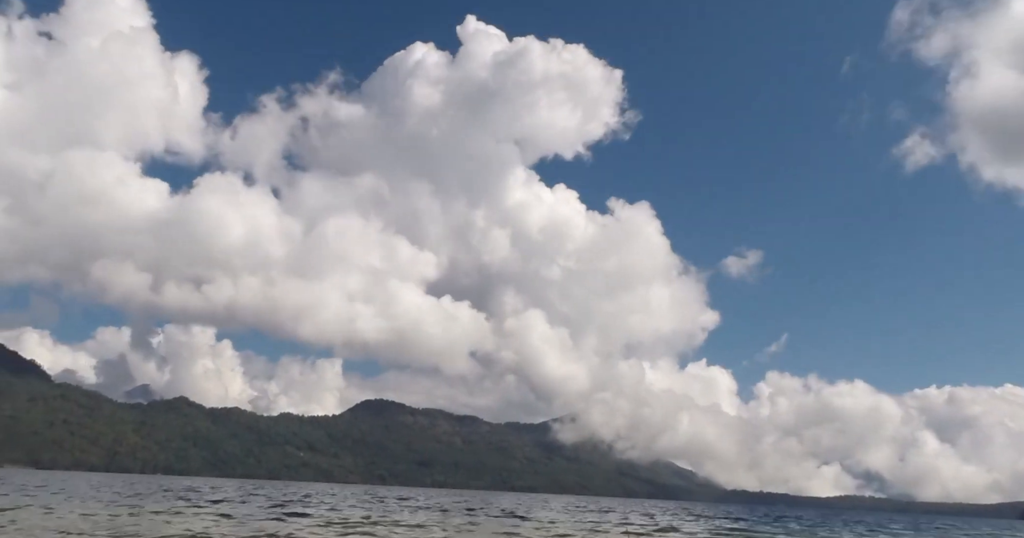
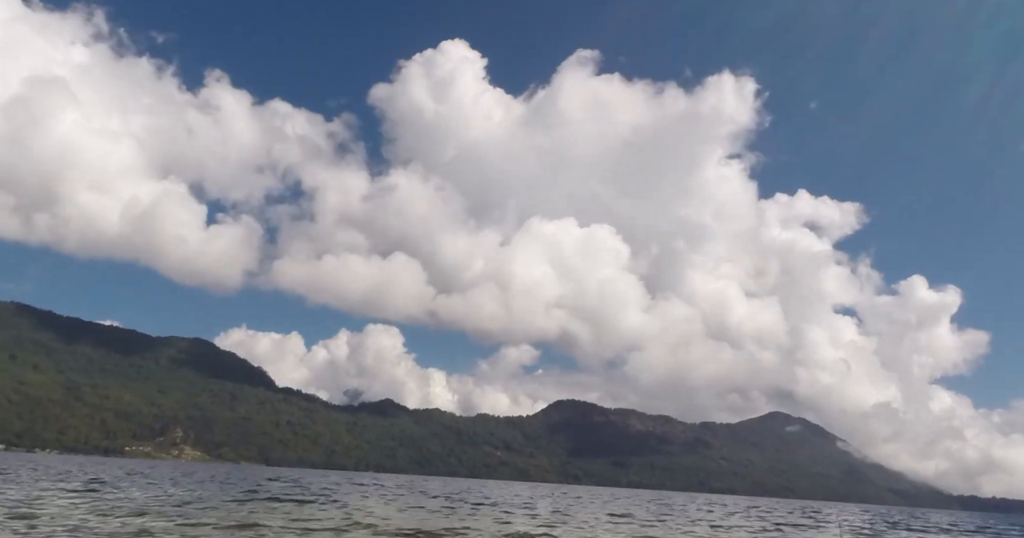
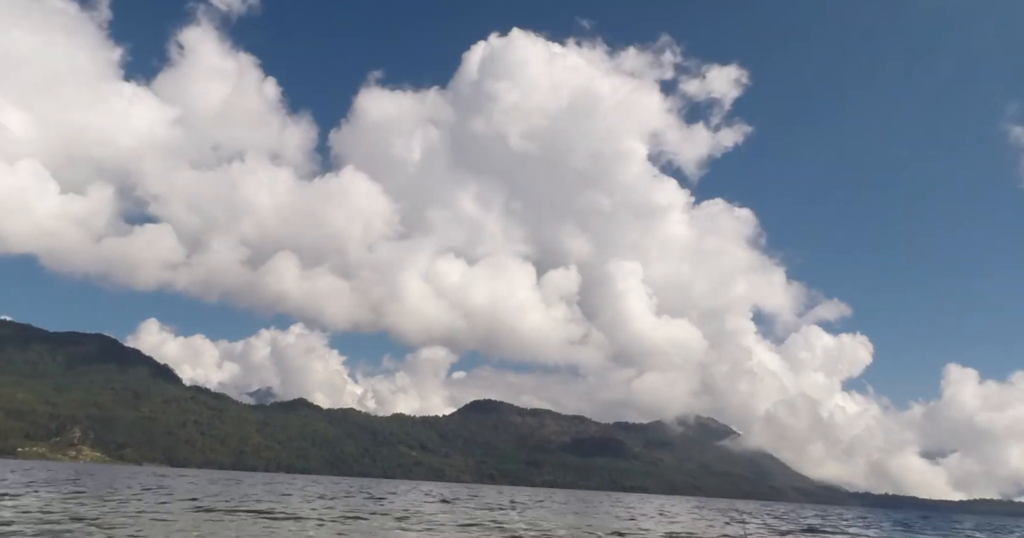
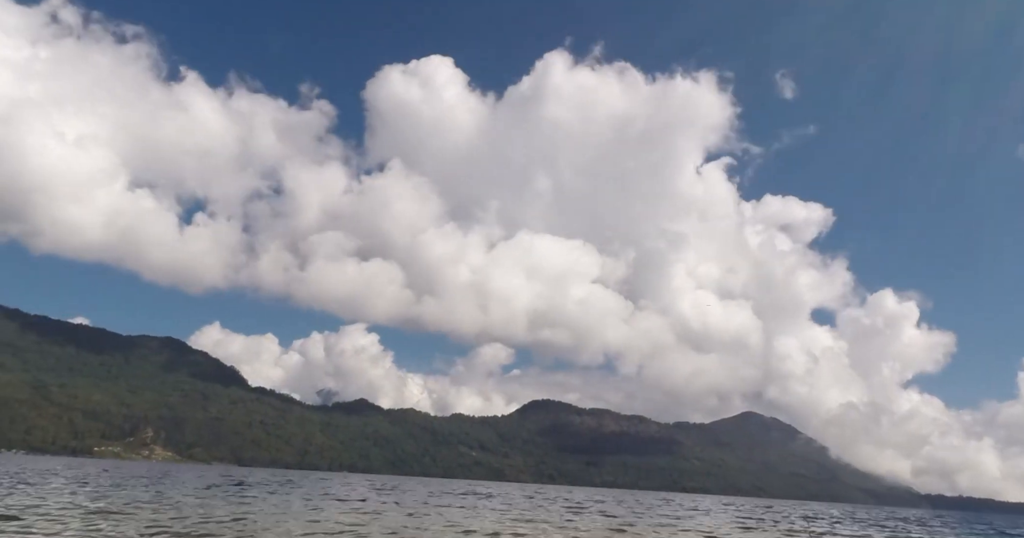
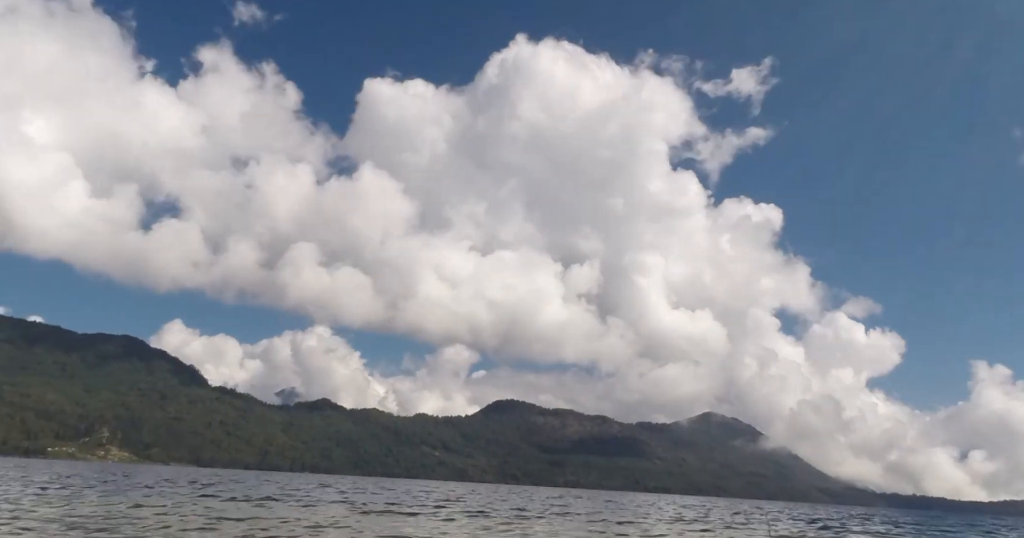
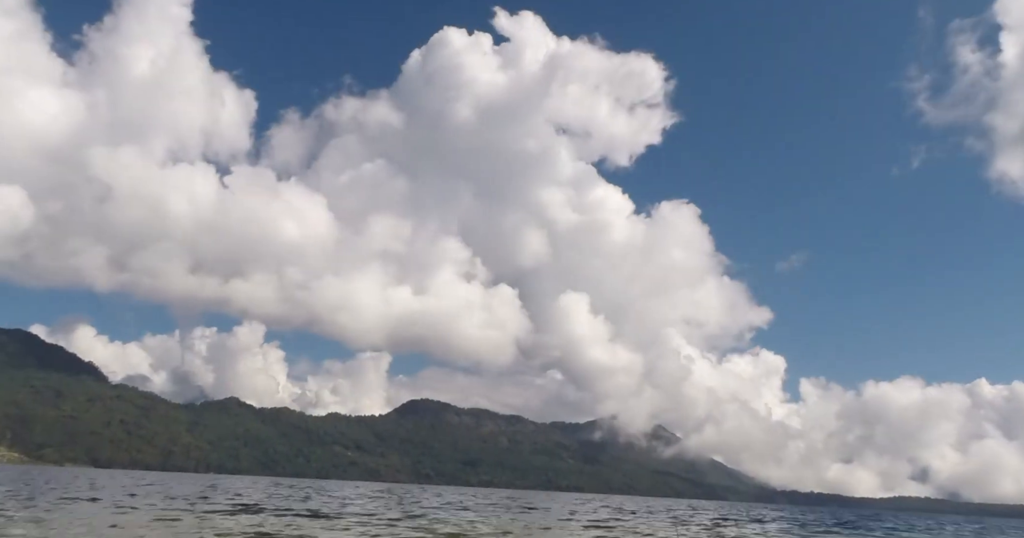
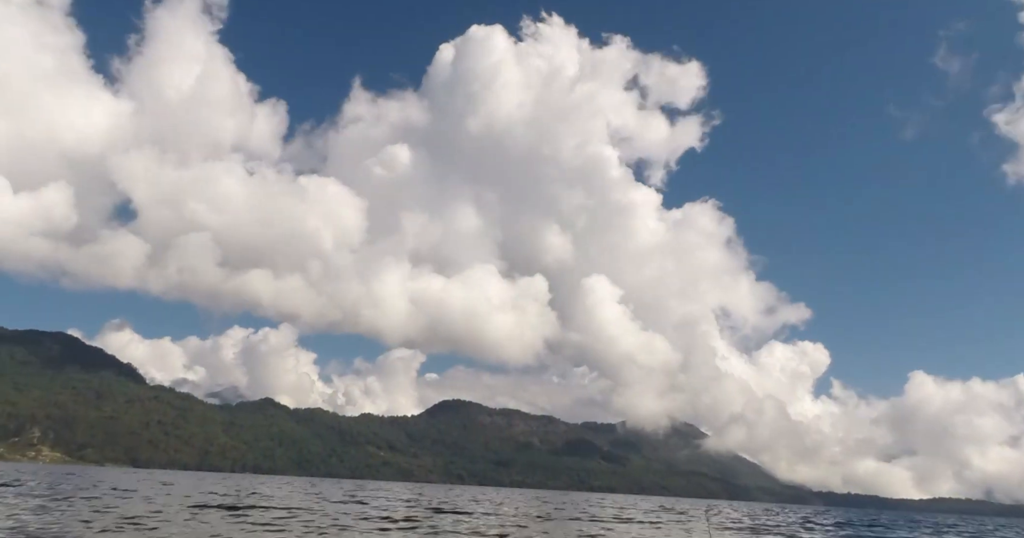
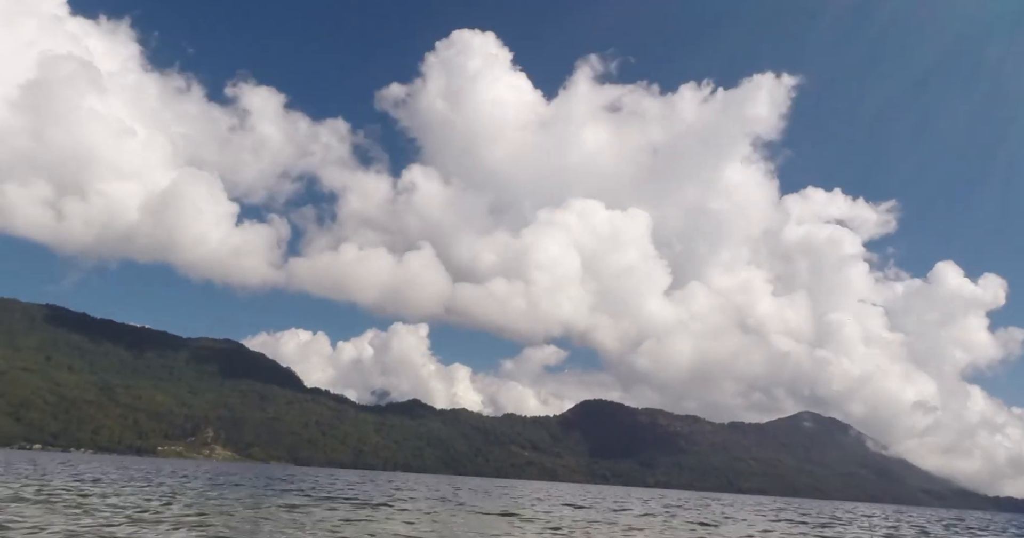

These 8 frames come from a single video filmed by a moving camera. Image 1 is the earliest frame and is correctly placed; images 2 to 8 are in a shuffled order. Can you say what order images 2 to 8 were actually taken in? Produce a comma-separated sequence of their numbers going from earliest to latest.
6, 7, 3, 5, 4, 2, 8
